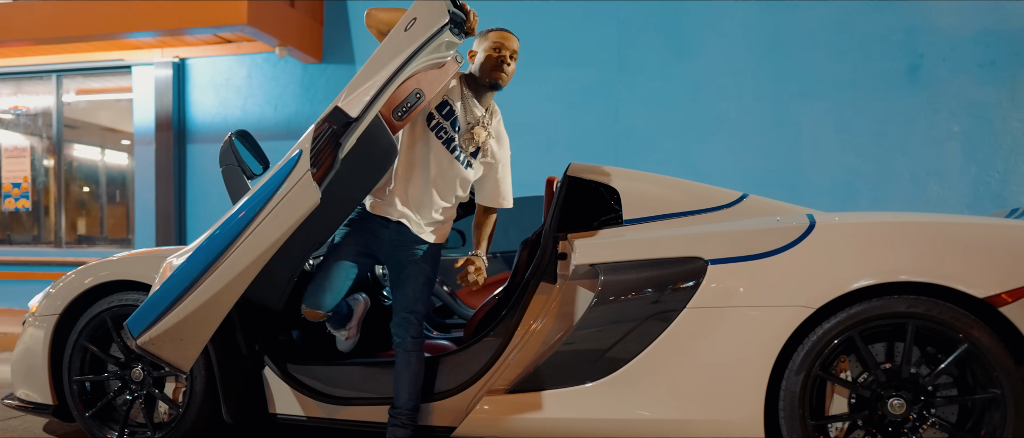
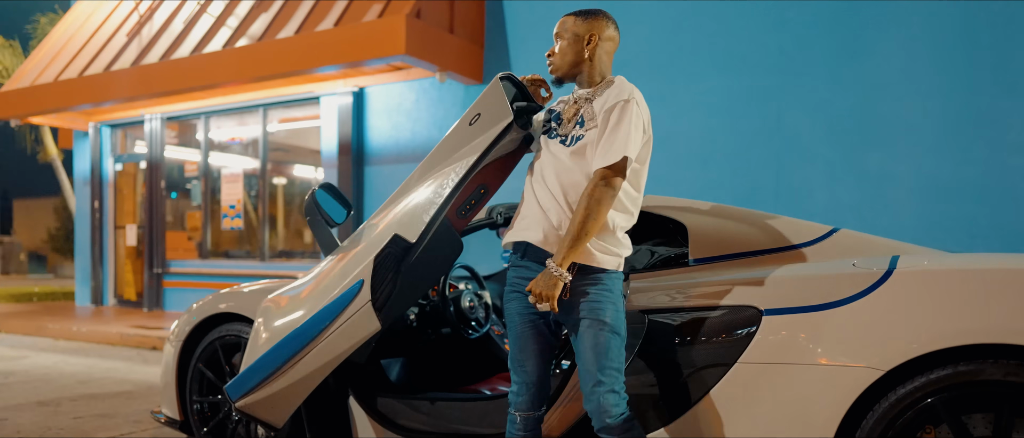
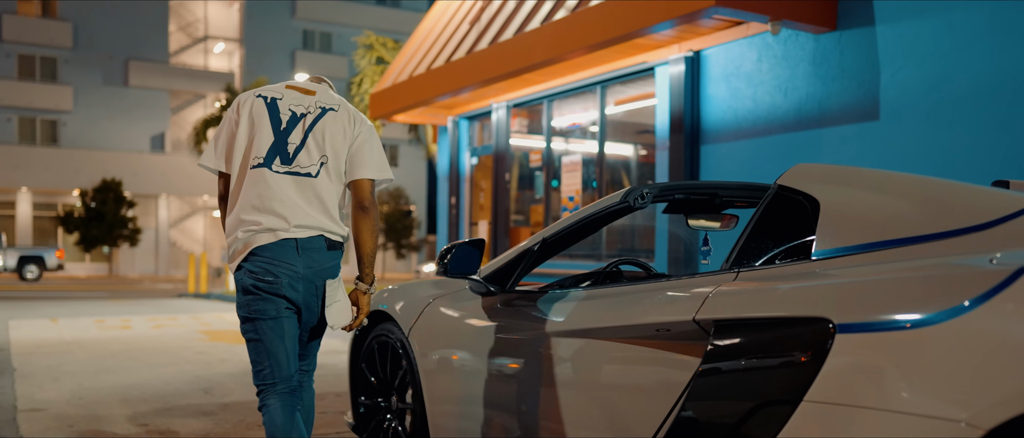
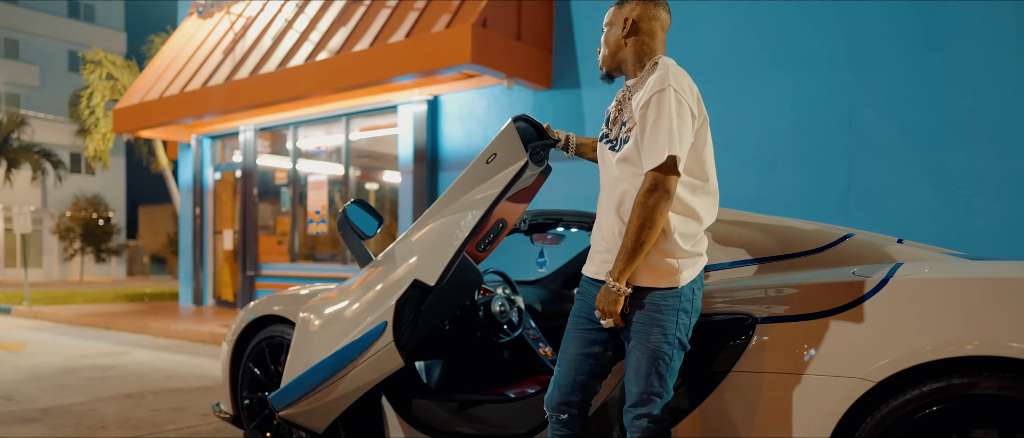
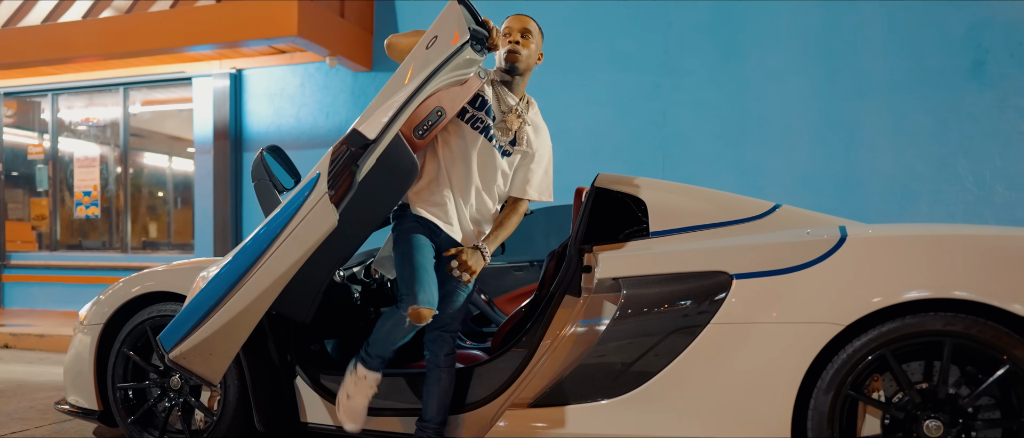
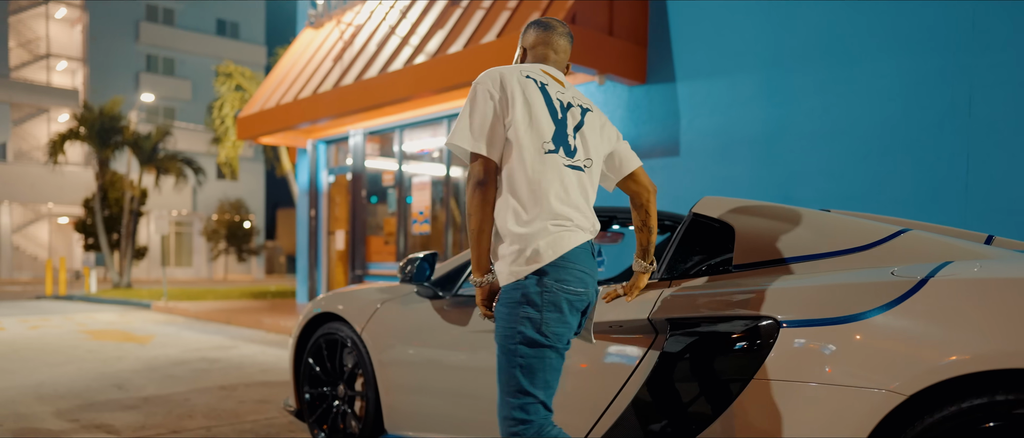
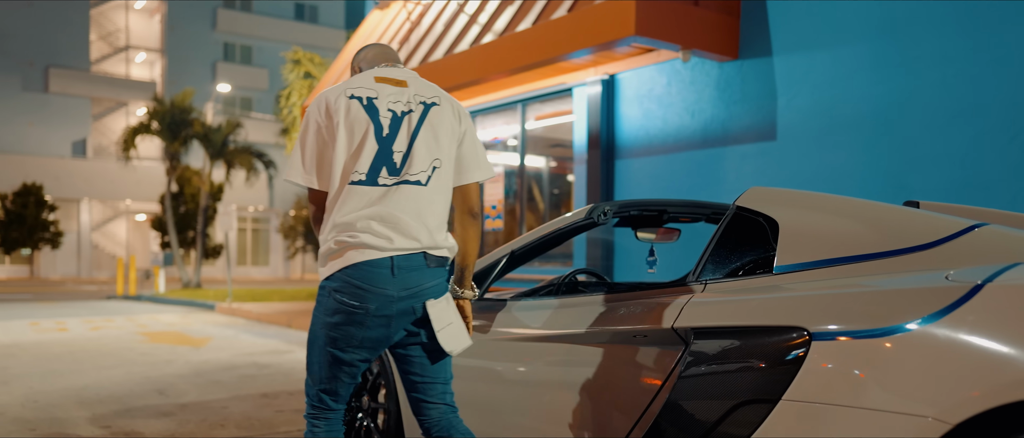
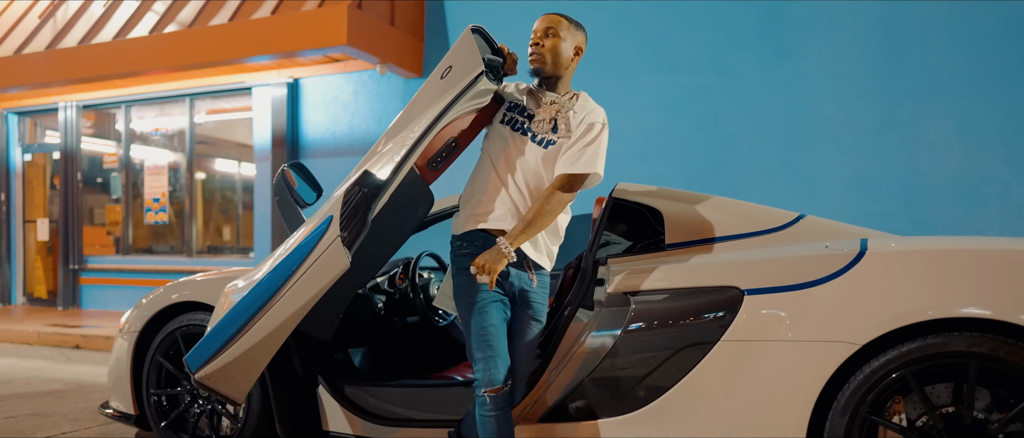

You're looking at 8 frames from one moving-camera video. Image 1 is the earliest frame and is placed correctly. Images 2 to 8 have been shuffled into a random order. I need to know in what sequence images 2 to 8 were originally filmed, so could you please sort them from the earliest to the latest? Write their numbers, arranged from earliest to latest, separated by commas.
5, 8, 2, 4, 6, 7, 3
